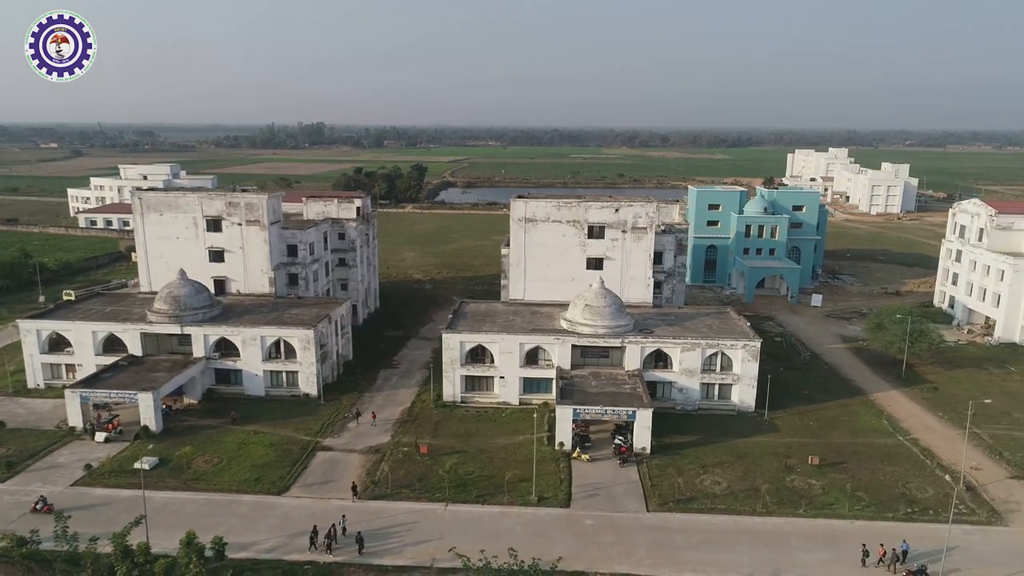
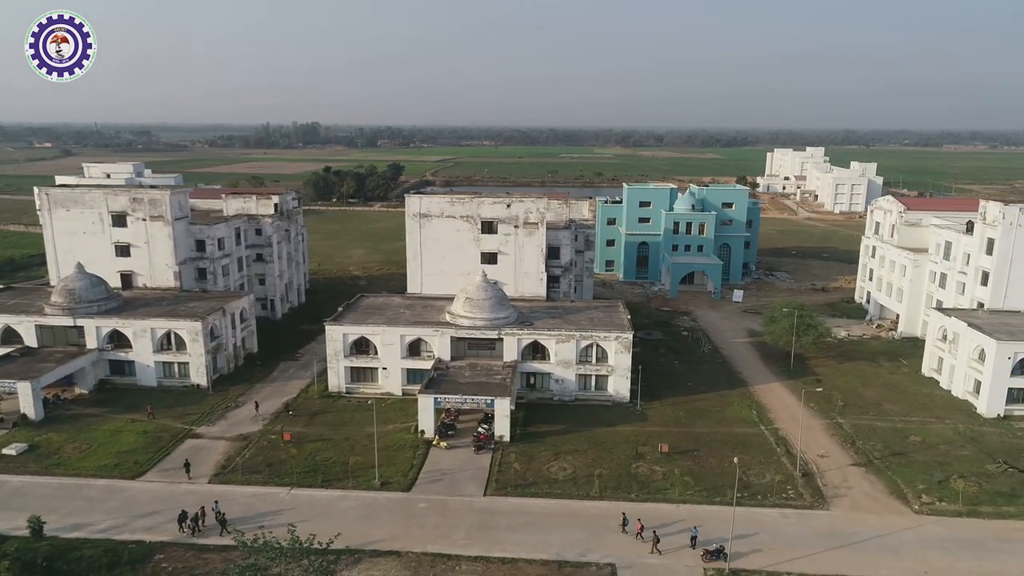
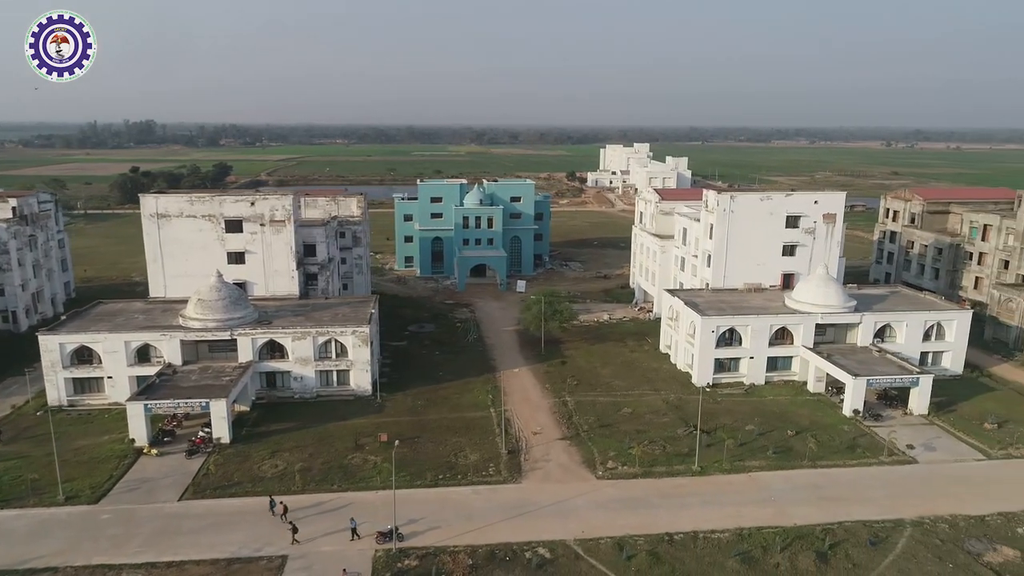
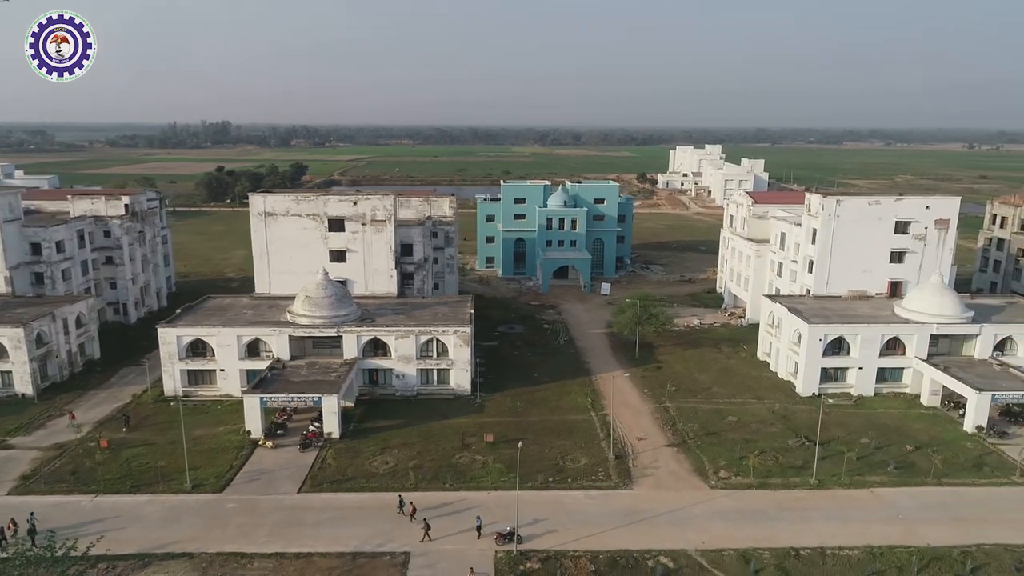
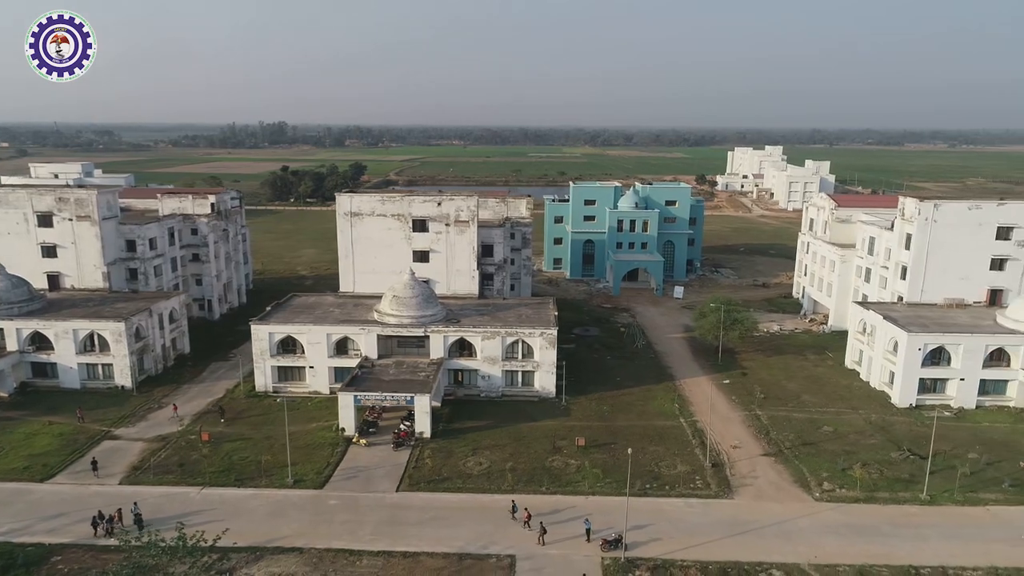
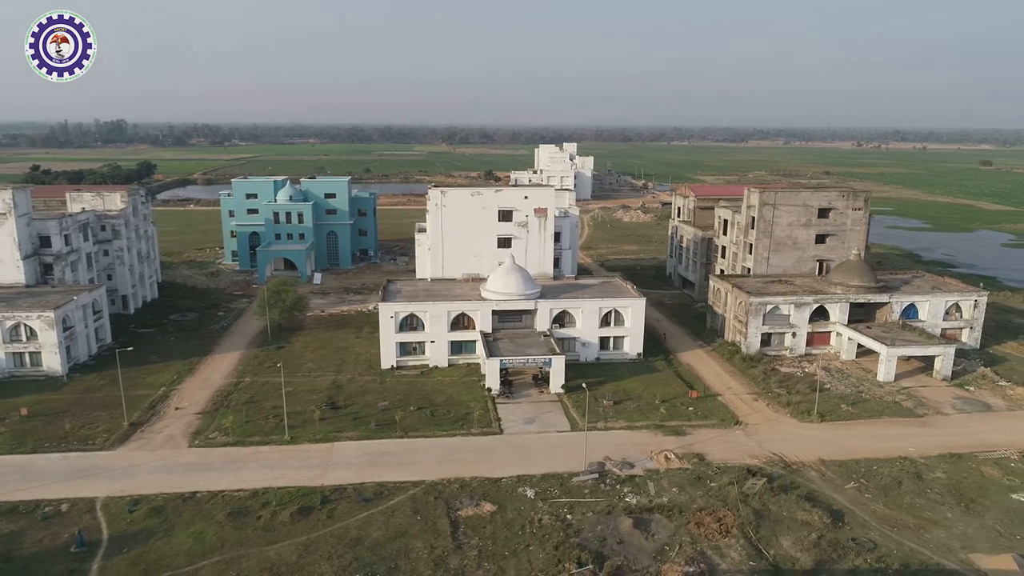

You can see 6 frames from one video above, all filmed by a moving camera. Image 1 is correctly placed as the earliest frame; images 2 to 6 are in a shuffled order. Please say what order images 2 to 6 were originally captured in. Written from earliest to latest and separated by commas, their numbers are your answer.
2, 5, 4, 3, 6
